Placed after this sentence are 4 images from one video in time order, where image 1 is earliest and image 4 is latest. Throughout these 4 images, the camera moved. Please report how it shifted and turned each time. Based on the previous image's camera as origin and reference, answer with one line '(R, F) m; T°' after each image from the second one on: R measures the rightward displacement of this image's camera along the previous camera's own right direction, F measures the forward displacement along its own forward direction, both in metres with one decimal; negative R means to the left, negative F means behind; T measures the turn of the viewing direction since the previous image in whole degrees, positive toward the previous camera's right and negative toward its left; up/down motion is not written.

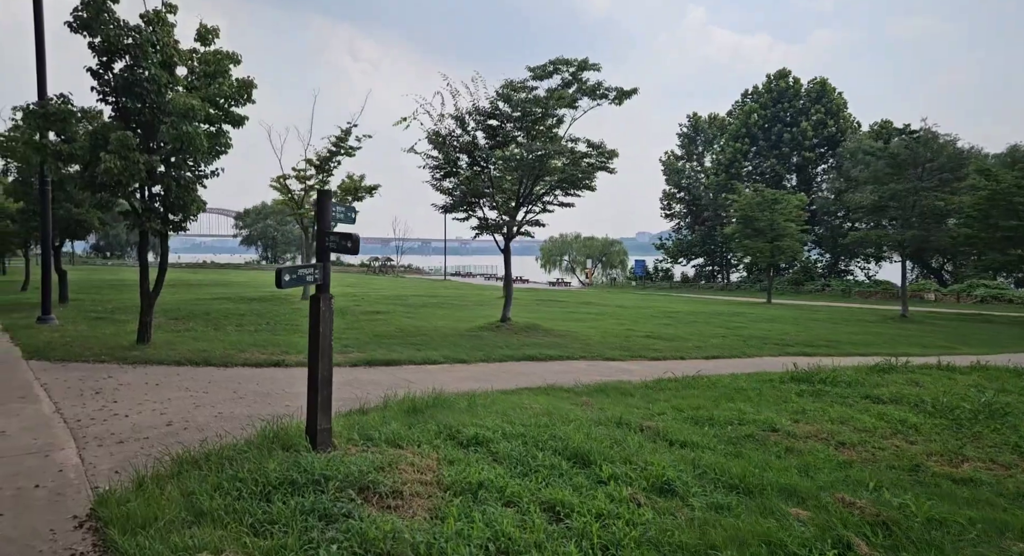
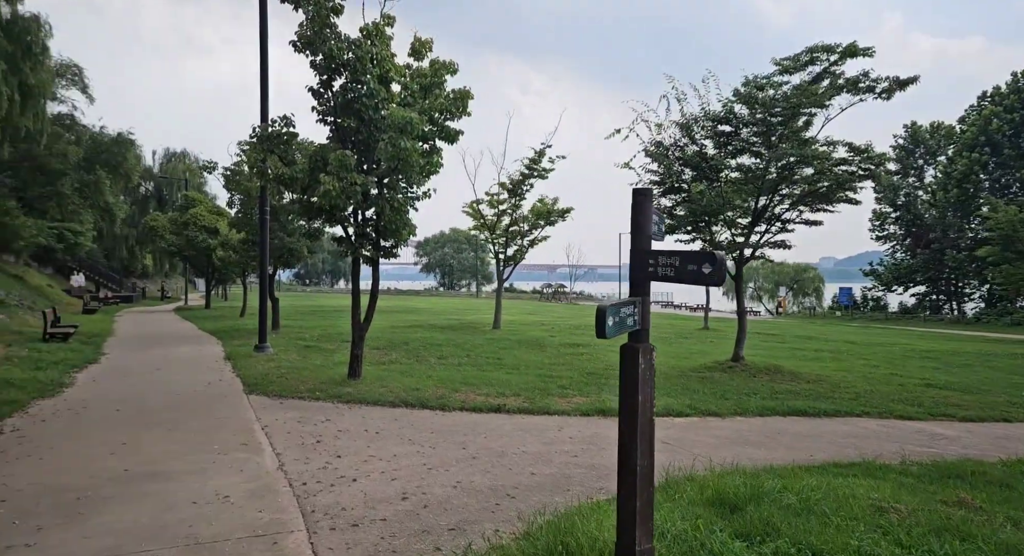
(-1.3, +1.6) m; -14°
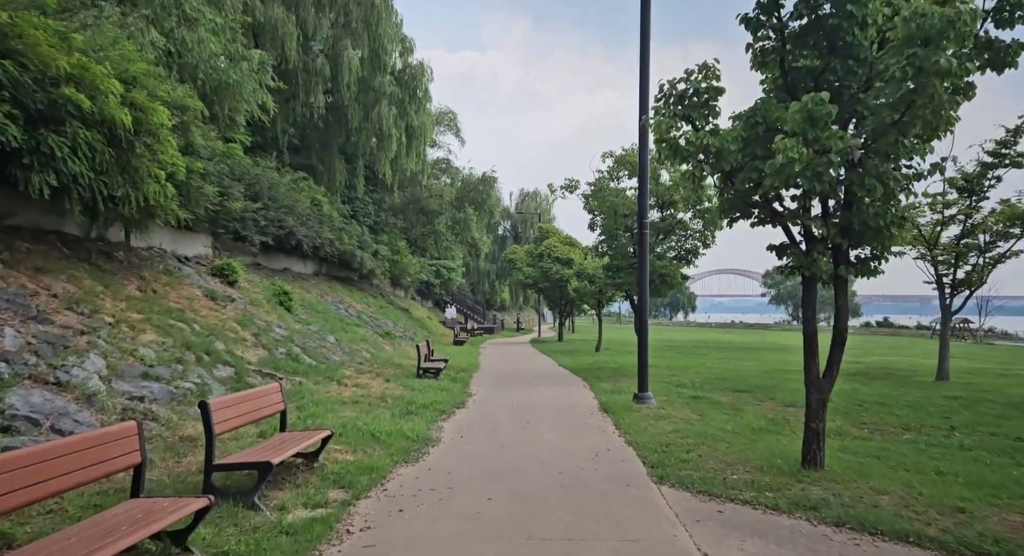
(-2.1, +3.2) m; -29°
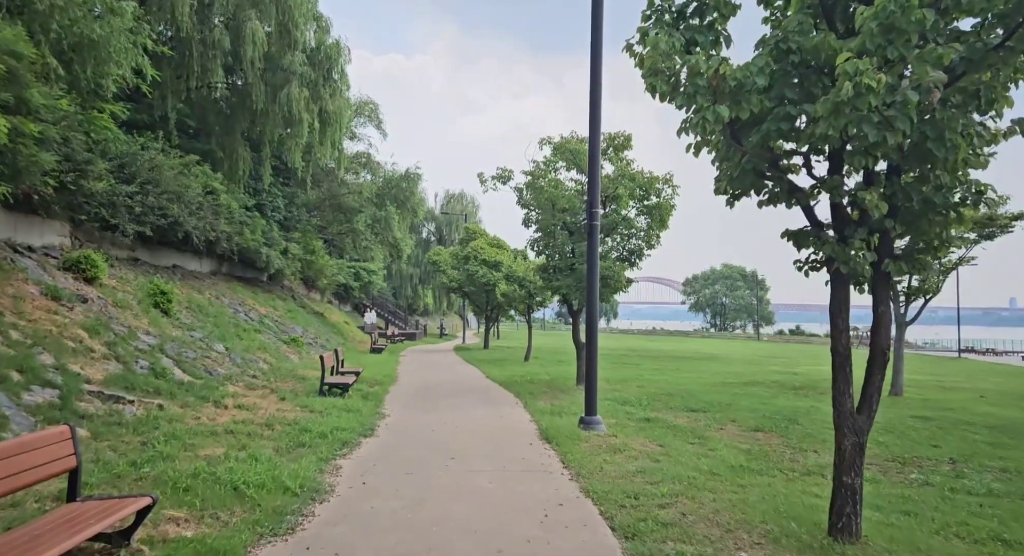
(0.0, +1.9) m; +7°
